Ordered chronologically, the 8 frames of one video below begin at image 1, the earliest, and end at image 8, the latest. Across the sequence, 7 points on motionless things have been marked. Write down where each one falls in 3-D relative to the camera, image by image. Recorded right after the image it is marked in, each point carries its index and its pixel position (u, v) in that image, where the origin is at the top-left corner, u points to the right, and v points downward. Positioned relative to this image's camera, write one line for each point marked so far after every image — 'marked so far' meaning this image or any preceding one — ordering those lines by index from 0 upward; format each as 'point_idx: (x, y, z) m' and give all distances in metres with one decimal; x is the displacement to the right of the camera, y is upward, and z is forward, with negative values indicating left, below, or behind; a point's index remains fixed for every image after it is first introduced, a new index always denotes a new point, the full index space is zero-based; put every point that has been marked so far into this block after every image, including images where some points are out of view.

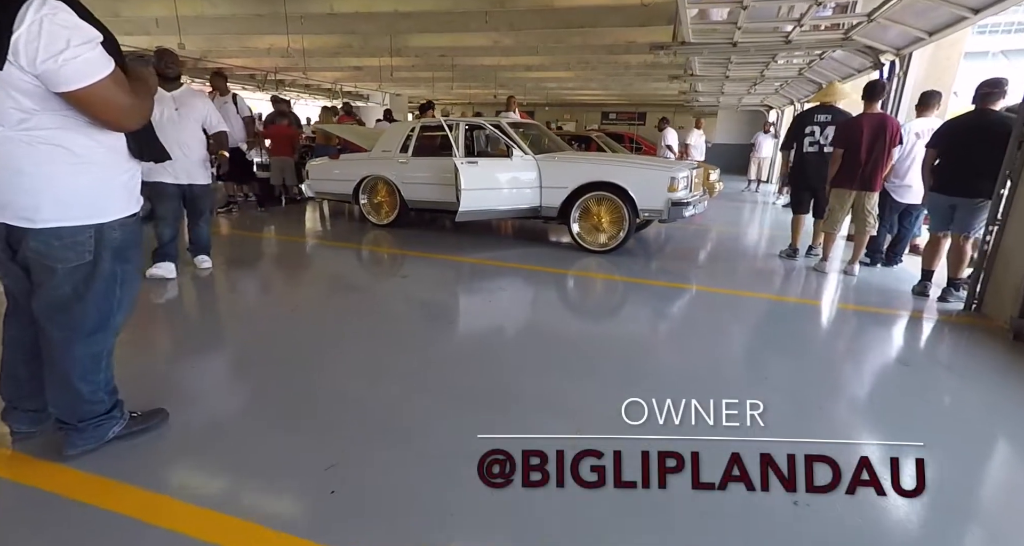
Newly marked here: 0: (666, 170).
0: (+1.4, +0.9, +4.6) m
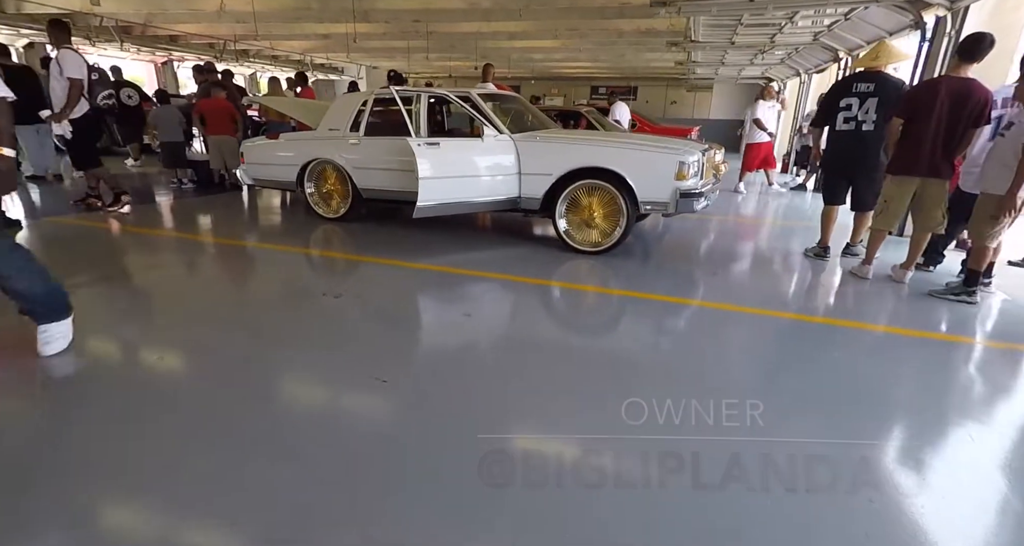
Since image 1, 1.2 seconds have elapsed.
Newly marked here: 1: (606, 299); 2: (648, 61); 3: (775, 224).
0: (+1.2, +0.9, +3.8) m
1: (+0.7, -0.2, +3.7) m
2: (+3.7, +5.6, +13.8) m
3: (+3.2, +0.6, +6.5) m
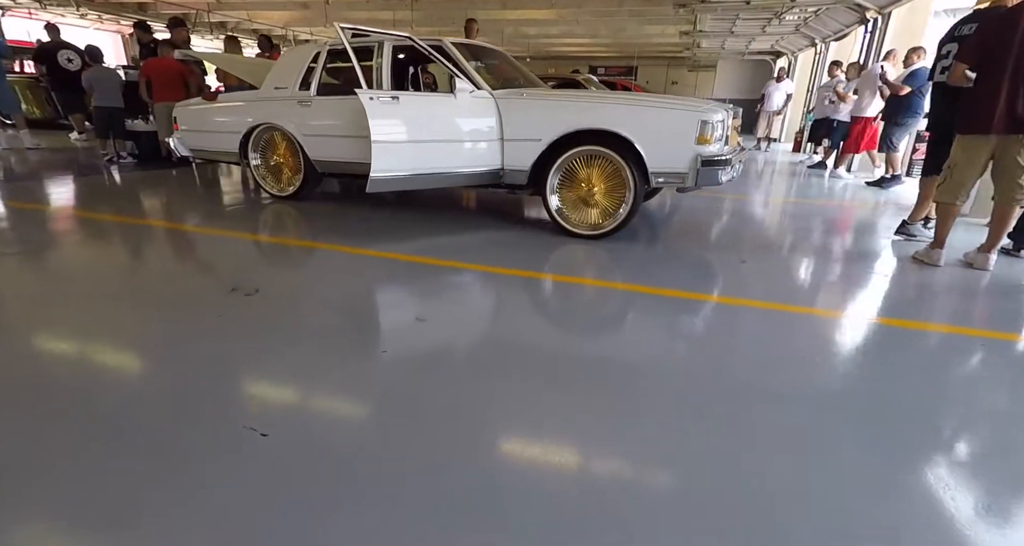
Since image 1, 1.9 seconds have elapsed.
0: (+1.1, +1.0, +3.1) m
1: (+0.6, -0.1, +3.1) m
2: (+3.6, +5.9, +13.0) m
3: (+3.1, +0.8, +5.8) m
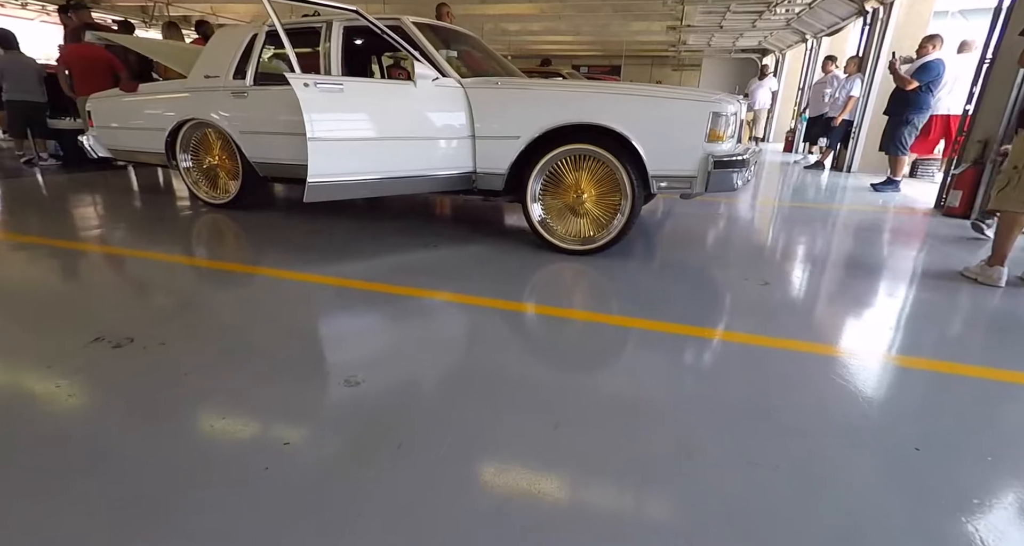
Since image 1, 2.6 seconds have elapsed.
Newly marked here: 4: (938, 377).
0: (+0.9, +0.9, +2.6) m
1: (+0.4, -0.2, +2.6) m
2: (+3.1, +5.9, +12.7) m
3: (+2.9, +0.7, +5.4) m
4: (+1.9, -0.5, +2.3) m
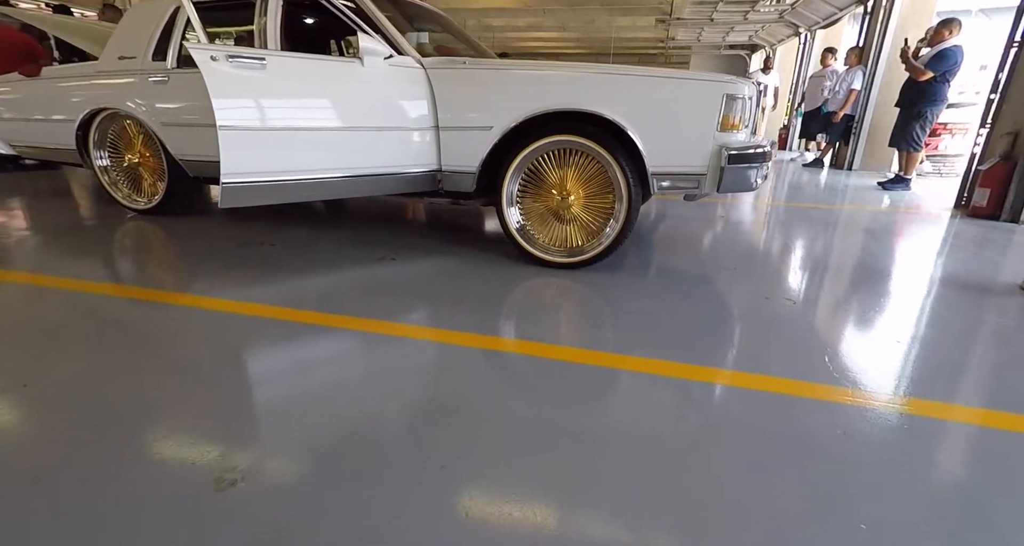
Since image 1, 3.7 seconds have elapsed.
0: (+0.8, +0.8, +2.2) m
1: (+0.3, -0.3, +2.2) m
2: (+2.7, +5.8, +12.3) m
3: (+2.7, +0.6, +5.1) m
4: (+1.8, -0.5, +1.9) m
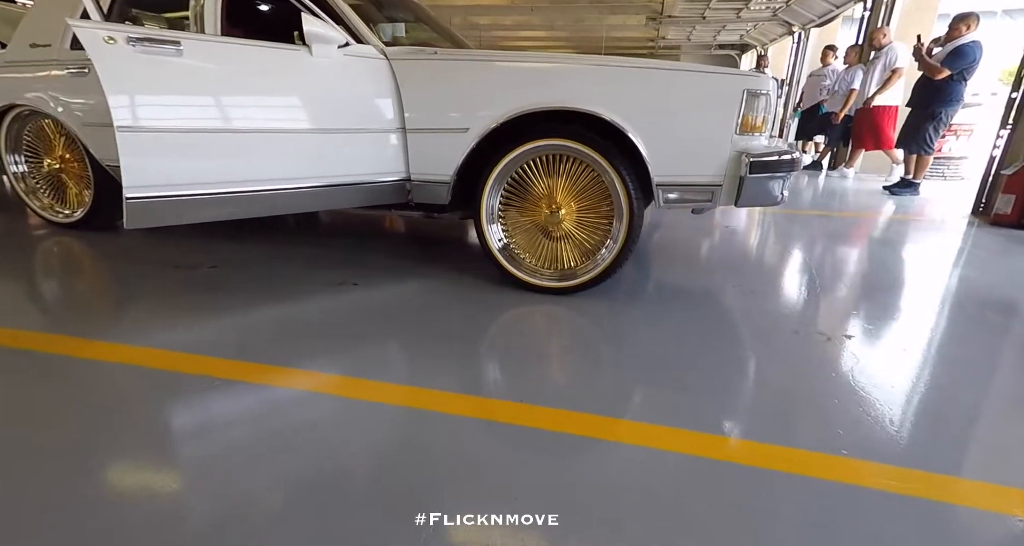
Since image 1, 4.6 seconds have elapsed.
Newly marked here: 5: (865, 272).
0: (+0.7, +0.7, +1.9) m
1: (+0.3, -0.4, +1.9) m
2: (+2.4, +5.7, +12.1) m
3: (+2.6, +0.5, +4.8) m
4: (+1.7, -0.6, +1.6) m
5: (+2.4, 0.0, +3.4) m
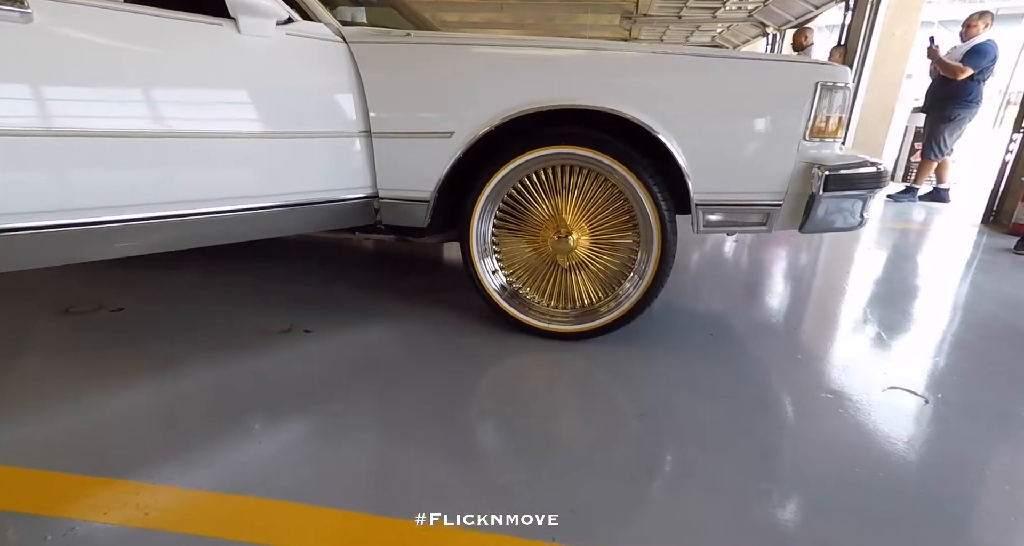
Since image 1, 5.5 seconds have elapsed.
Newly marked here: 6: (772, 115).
0: (+0.7, +0.6, +1.6) m
1: (+0.3, -0.5, +1.5) m
2: (+1.7, +5.6, +11.8) m
3: (+2.4, +0.5, +4.5) m
4: (+1.7, -0.7, +1.3) m
5: (+2.3, -0.1, +3.2) m
6: (+0.8, +0.4, +1.6) m
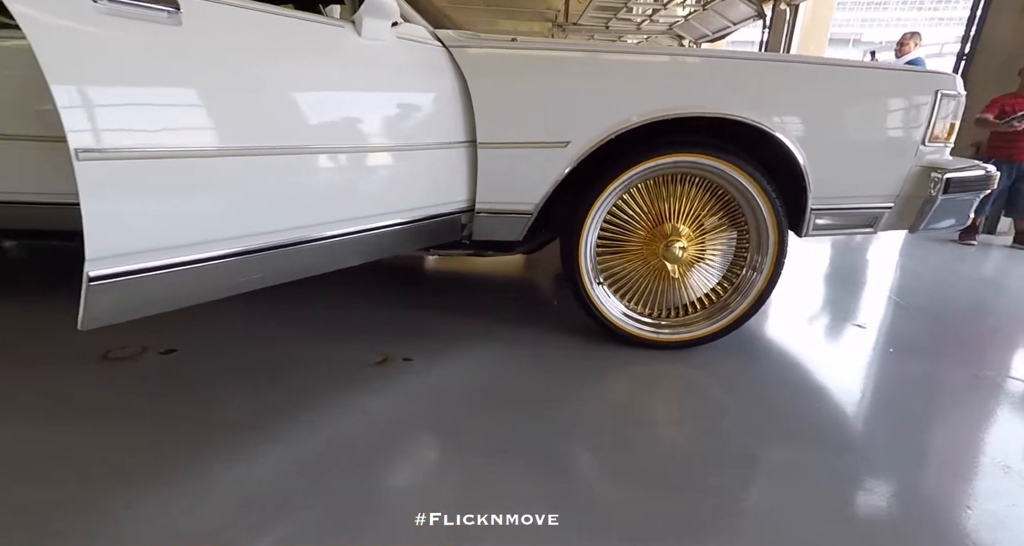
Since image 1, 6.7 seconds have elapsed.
0: (+1.0, +0.6, +1.7) m
1: (+0.6, -0.5, +1.5) m
2: (0.0, +5.5, +11.9) m
3: (+2.1, +0.5, +4.9) m
4: (+2.1, -0.6, +1.6) m
5: (+2.2, 0.0, +3.5) m
6: (+1.1, +0.4, +1.7) m
